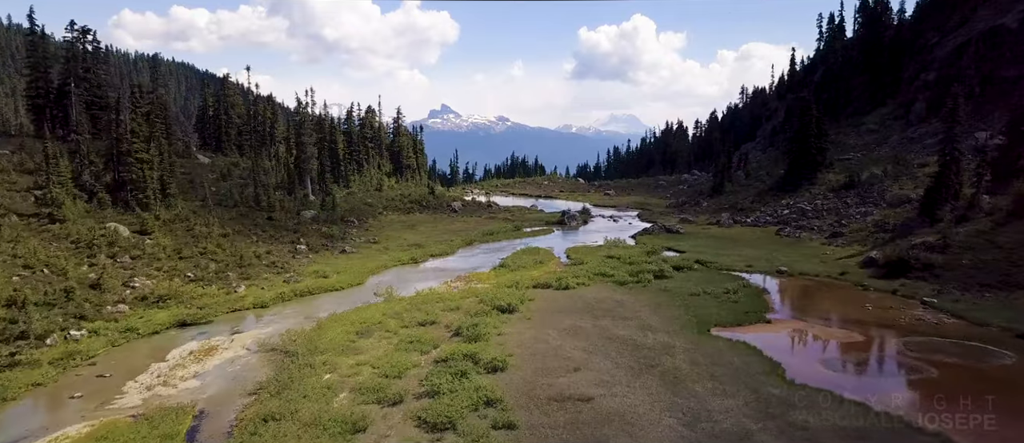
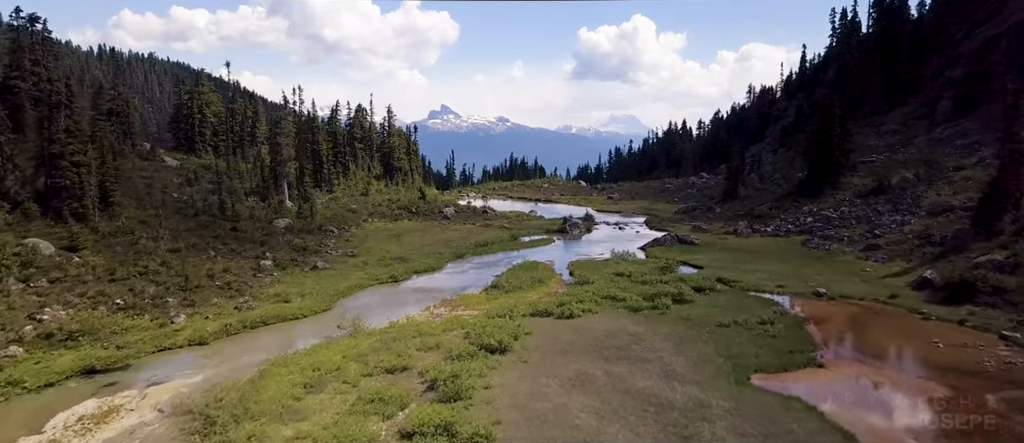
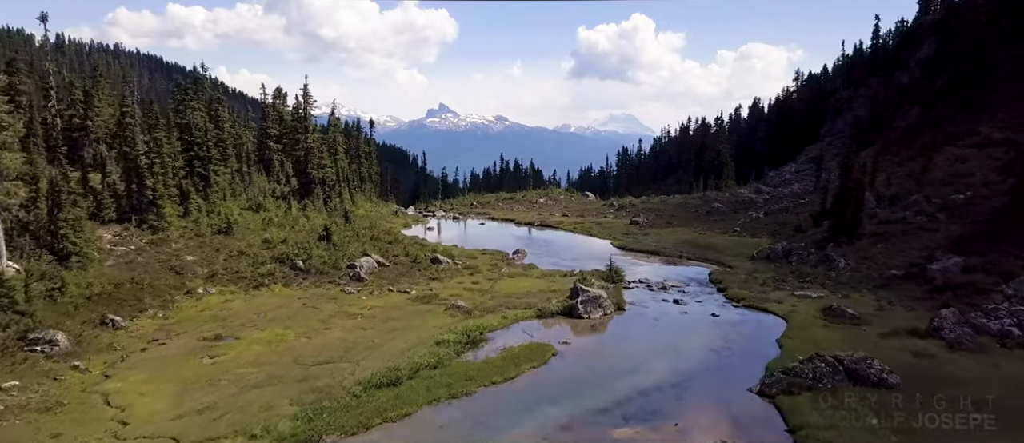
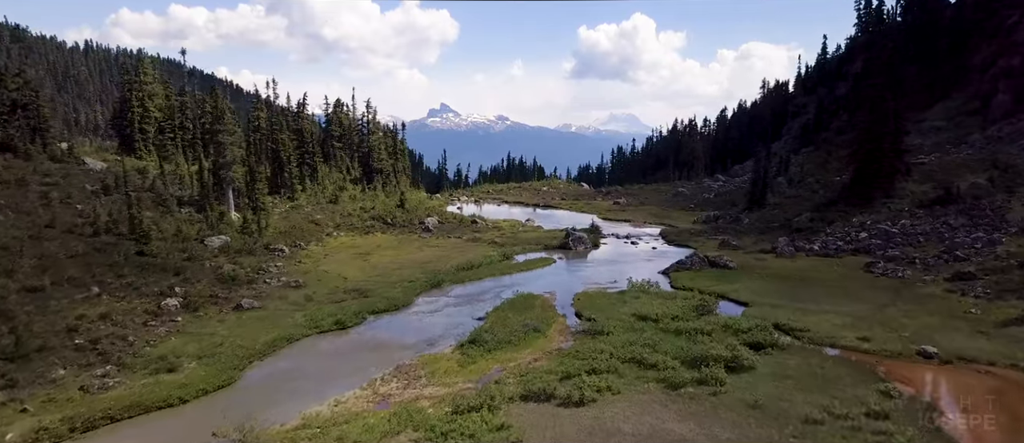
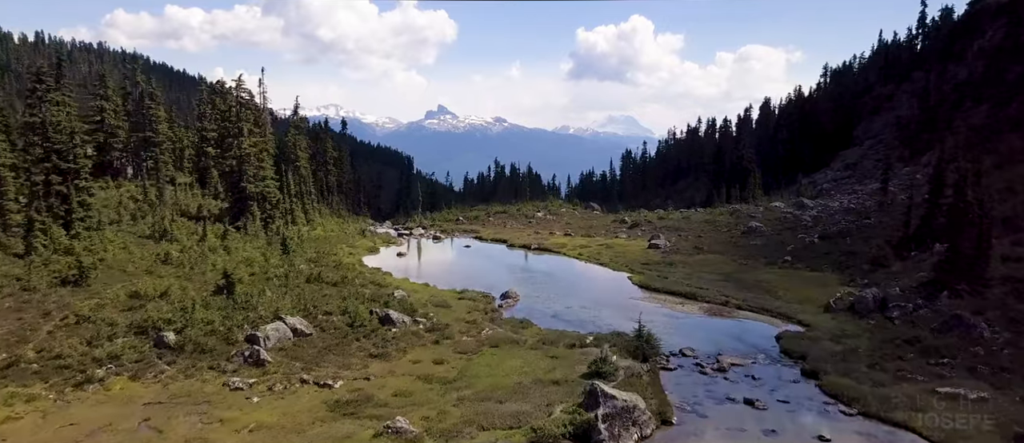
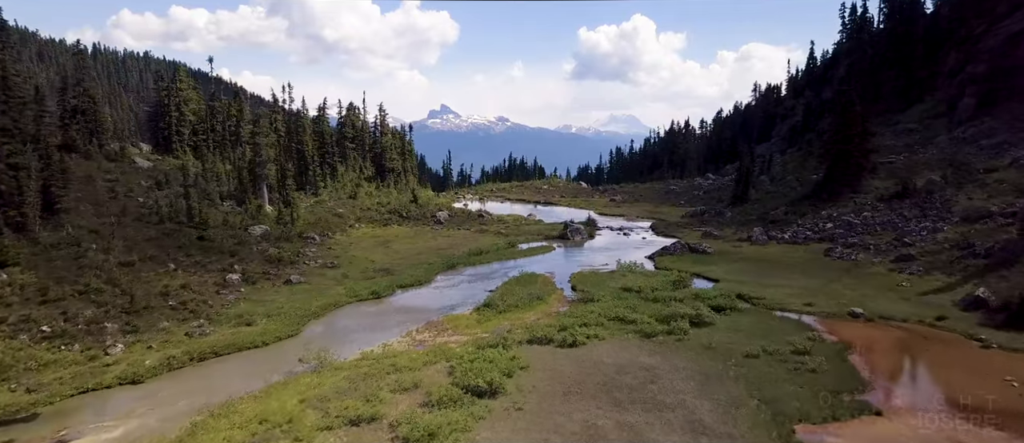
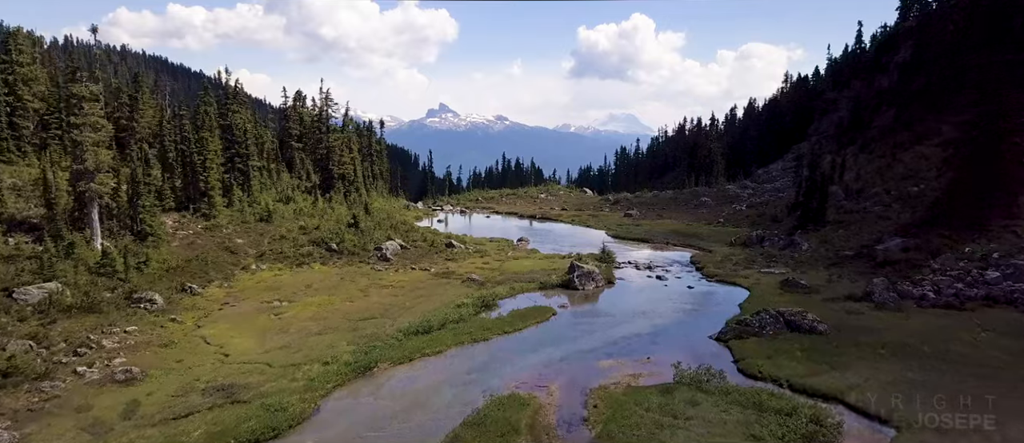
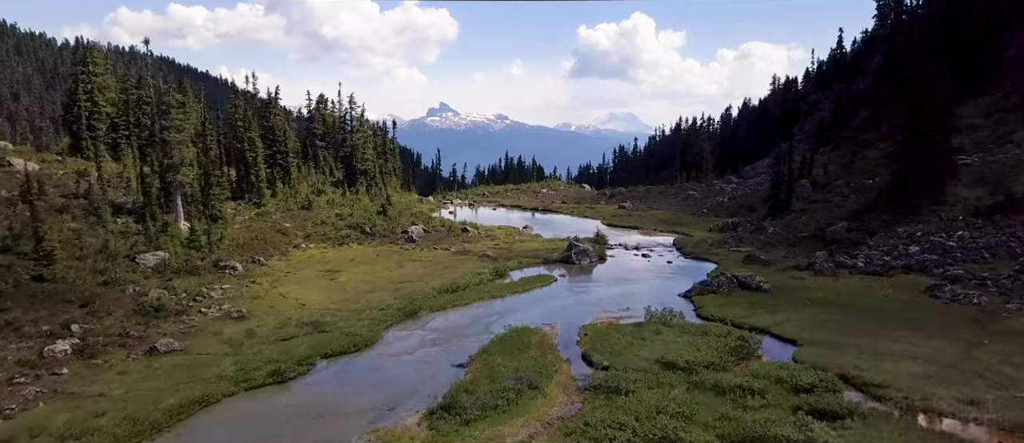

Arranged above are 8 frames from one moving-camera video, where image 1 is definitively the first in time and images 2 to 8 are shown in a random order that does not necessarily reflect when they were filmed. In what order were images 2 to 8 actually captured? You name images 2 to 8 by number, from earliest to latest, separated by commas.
2, 6, 4, 8, 7, 3, 5
